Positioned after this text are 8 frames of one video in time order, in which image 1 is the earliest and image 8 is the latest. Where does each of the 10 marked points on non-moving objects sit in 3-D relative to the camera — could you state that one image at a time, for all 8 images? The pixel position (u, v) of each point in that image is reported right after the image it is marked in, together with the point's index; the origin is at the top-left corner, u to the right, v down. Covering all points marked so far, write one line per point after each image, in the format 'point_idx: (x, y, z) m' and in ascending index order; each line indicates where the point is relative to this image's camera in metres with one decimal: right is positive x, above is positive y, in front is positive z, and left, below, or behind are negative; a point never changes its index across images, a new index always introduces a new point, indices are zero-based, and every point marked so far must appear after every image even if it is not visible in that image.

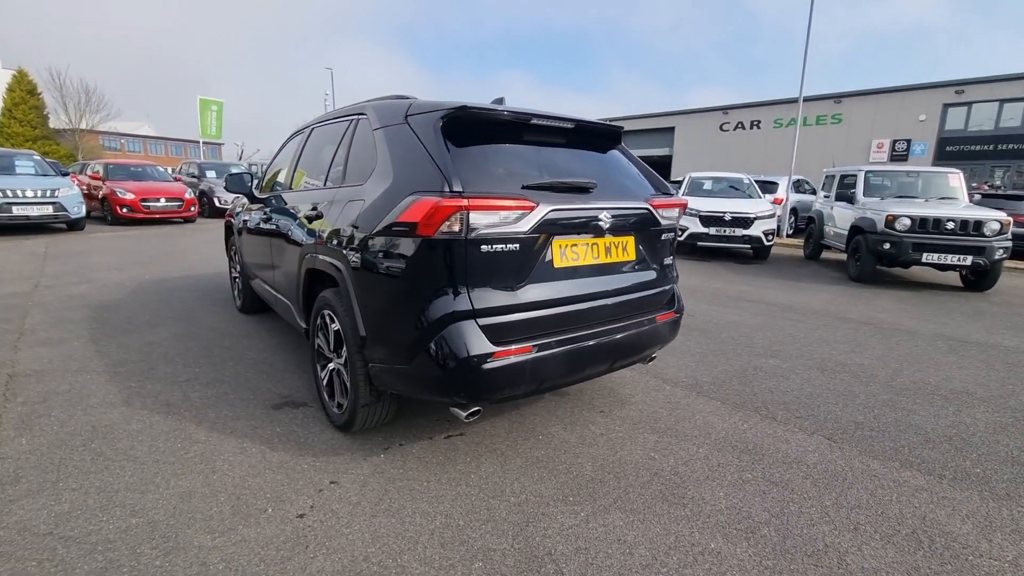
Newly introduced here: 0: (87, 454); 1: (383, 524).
0: (-2.3, -0.9, +2.8) m
1: (-0.6, -1.1, +2.3) m
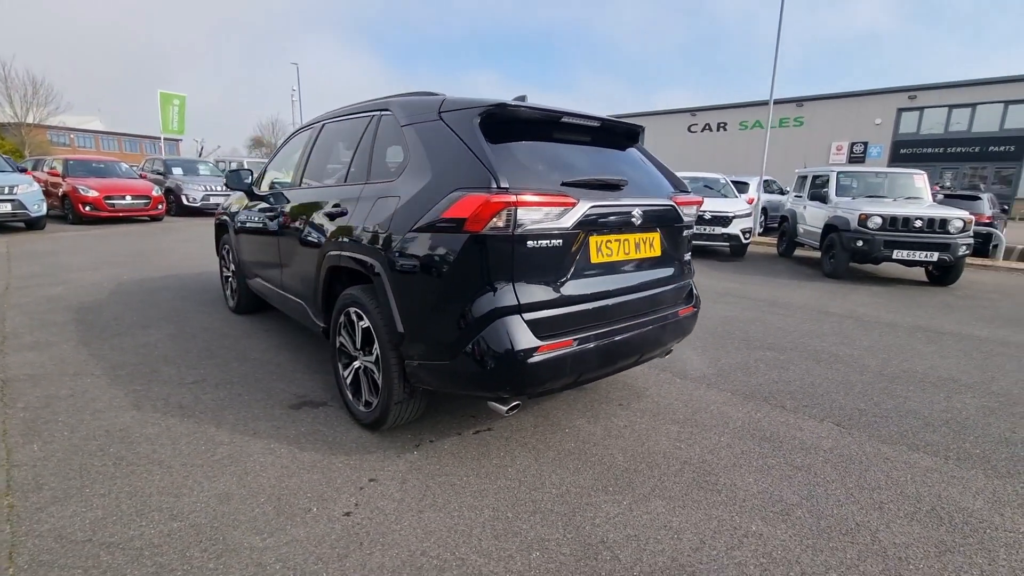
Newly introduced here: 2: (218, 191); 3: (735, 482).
0: (-2.2, -0.9, +2.7) m
1: (-0.4, -1.1, +2.3) m
2: (-9.3, +3.1, +15.9) m
3: (+1.2, -1.0, +2.6) m
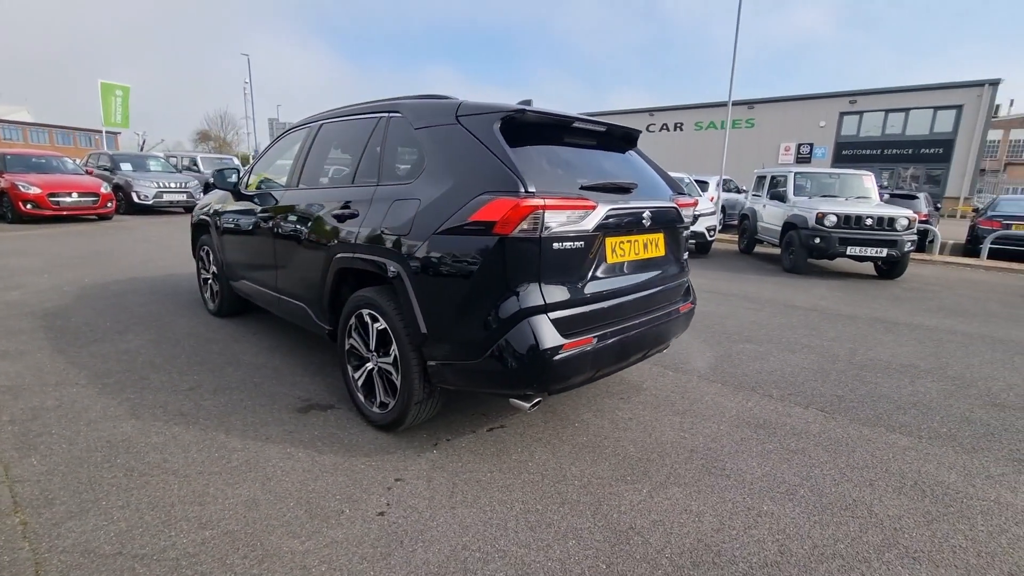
0: (-2.0, -0.9, +2.6) m
1: (-0.2, -1.1, +2.3) m
2: (-10.3, +3.0, +15.1) m
3: (+1.3, -1.0, +2.8) m
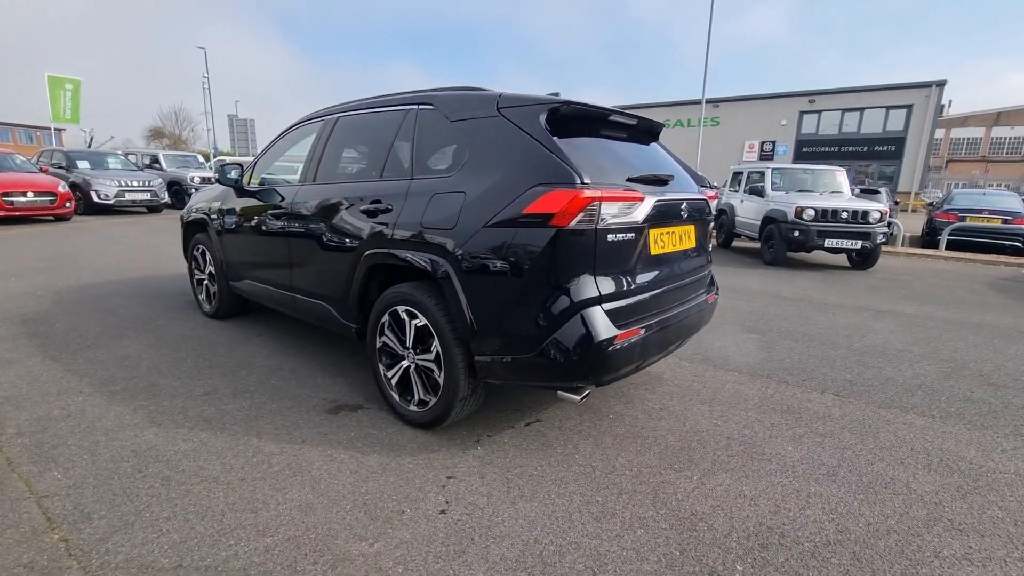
0: (-1.8, -0.9, +2.5) m
1: (+0.1, -1.0, +2.3) m
2: (-10.9, +2.9, +14.4) m
3: (+1.6, -0.9, +2.9) m
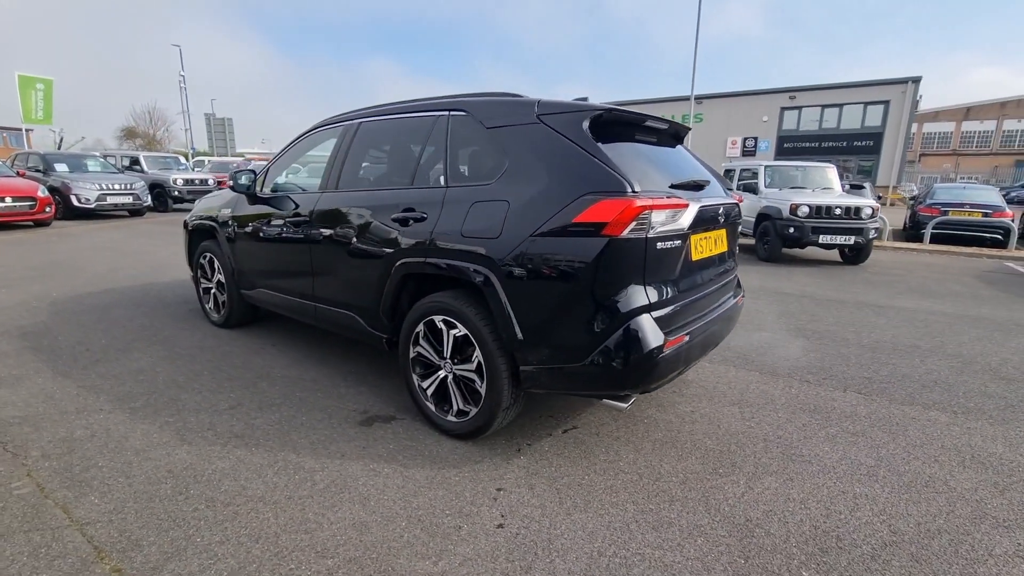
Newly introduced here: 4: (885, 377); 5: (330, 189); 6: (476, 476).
0: (-1.5, -1.0, +2.4) m
1: (+0.3, -1.1, +2.3) m
2: (-11.1, +2.7, +14.0) m
3: (+1.8, -1.0, +2.9) m
4: (+3.1, -0.7, +4.1) m
5: (-1.3, +0.7, +3.7) m
6: (-0.2, -1.0, +2.6) m
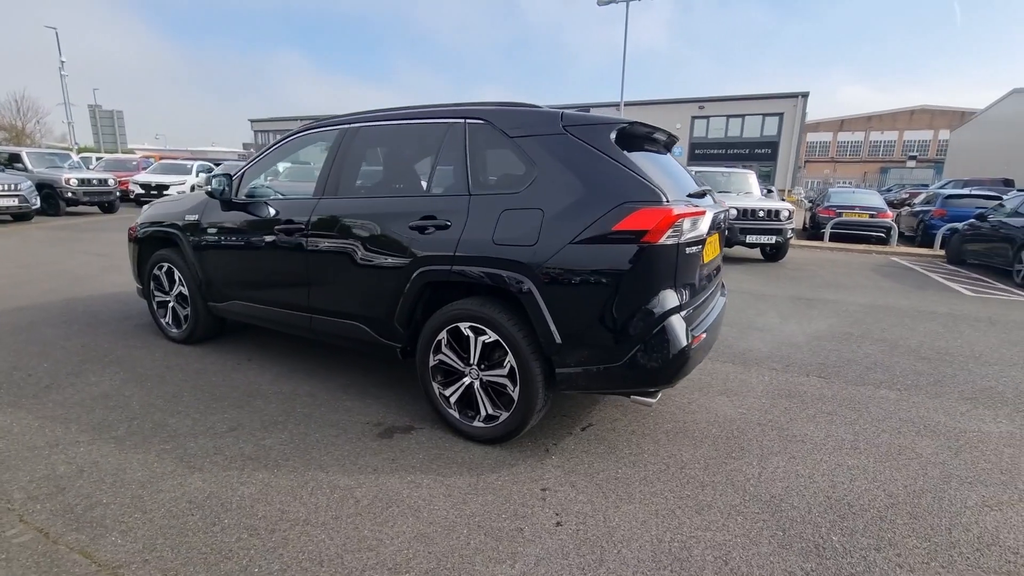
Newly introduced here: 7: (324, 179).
0: (-1.2, -1.1, +2.2) m
1: (+0.6, -1.1, +2.5) m
2: (-12.6, +2.4, +12.2) m
3: (+1.9, -0.9, +3.3) m
4: (+3.0, -0.7, +4.7) m
5: (-1.3, +0.7, +3.6) m
6: (0.0, -1.0, +2.7) m
7: (-1.4, +0.8, +3.6) m
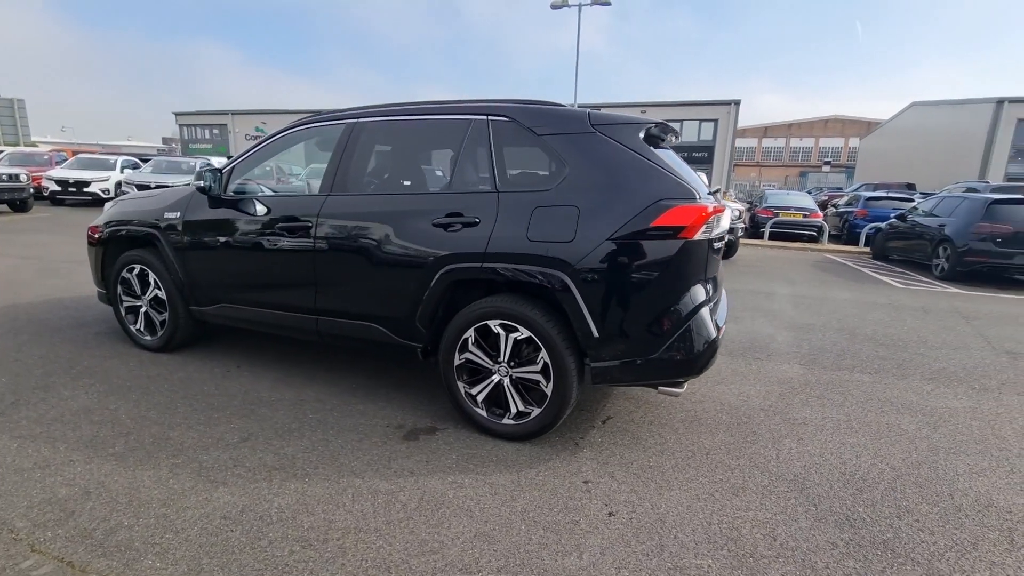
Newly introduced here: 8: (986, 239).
0: (-1.0, -1.1, +2.1) m
1: (+0.8, -1.1, +2.5) m
2: (-13.4, +2.2, +10.7) m
3: (+2.1, -0.9, +3.5) m
4: (+3.0, -0.6, +5.0) m
5: (-1.2, +0.7, +3.4) m
6: (+0.2, -1.0, +2.7) m
7: (-1.3, +0.8, +3.5) m
8: (+8.6, +0.9, +9.1) m
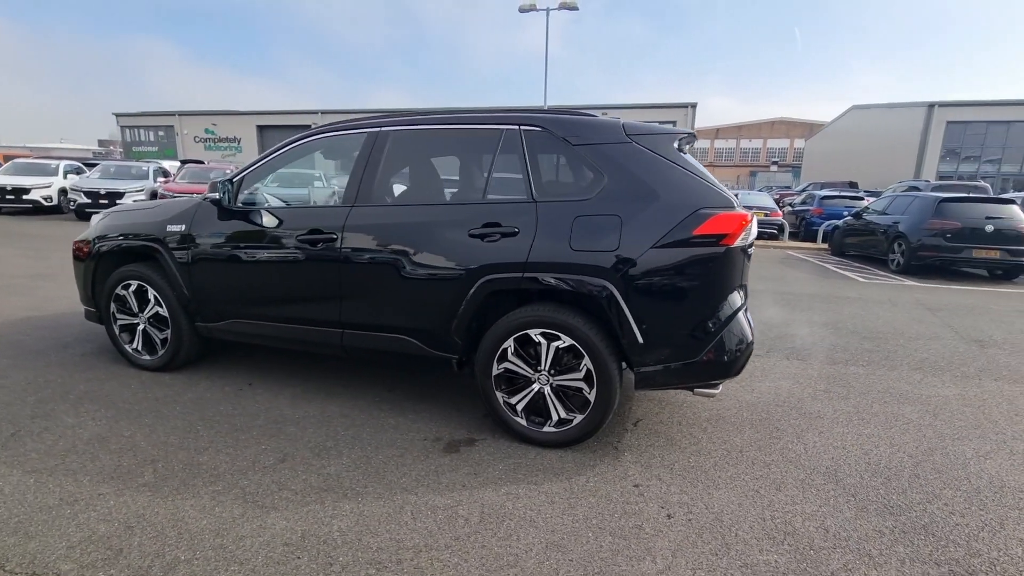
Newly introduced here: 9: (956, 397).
0: (-0.6, -1.2, +2.1) m
1: (+1.1, -1.1, +2.6) m
2: (-13.8, +1.7, +9.7) m
3: (+2.3, -0.9, +3.7) m
4: (+3.0, -0.6, +5.3) m
5: (-1.1, +0.6, +3.3) m
6: (+0.5, -1.0, +2.8) m
7: (-1.1, +0.7, +3.4) m
8: (+8.3, +1.0, +9.8) m
9: (+3.6, -0.9, +4.0) m
